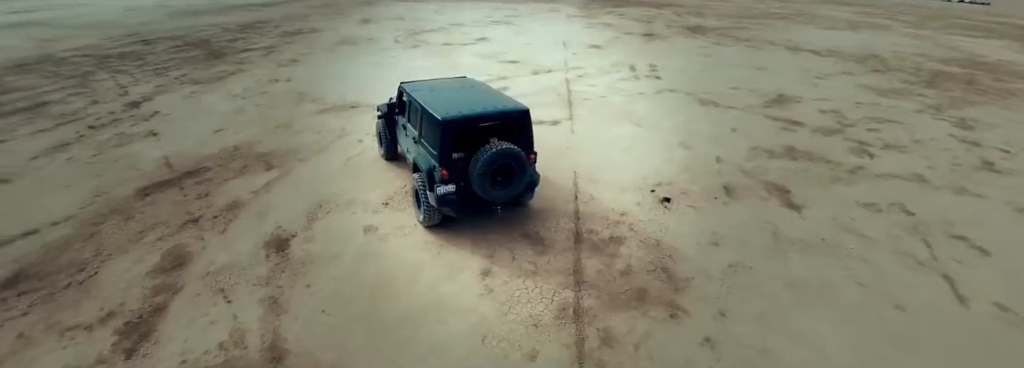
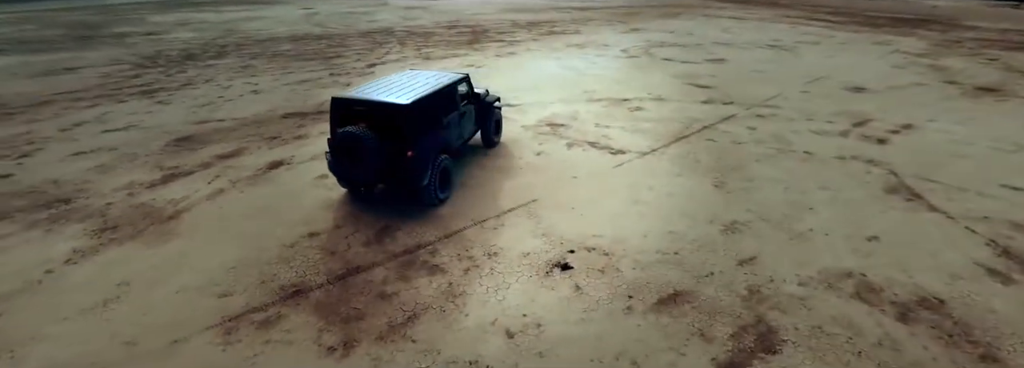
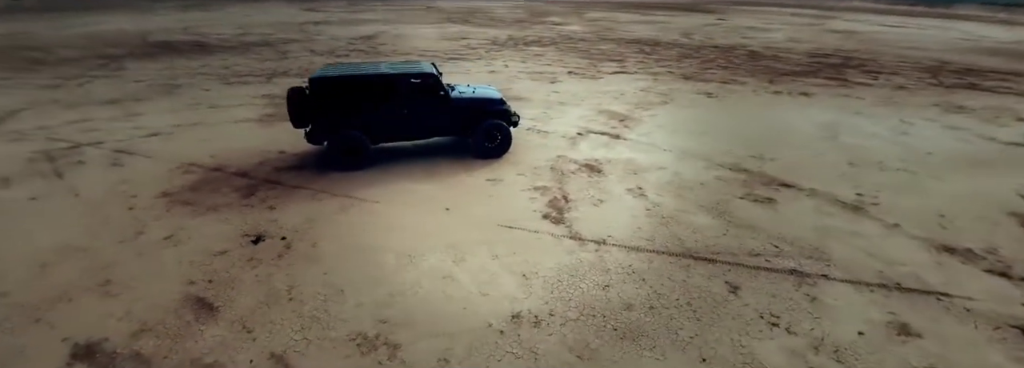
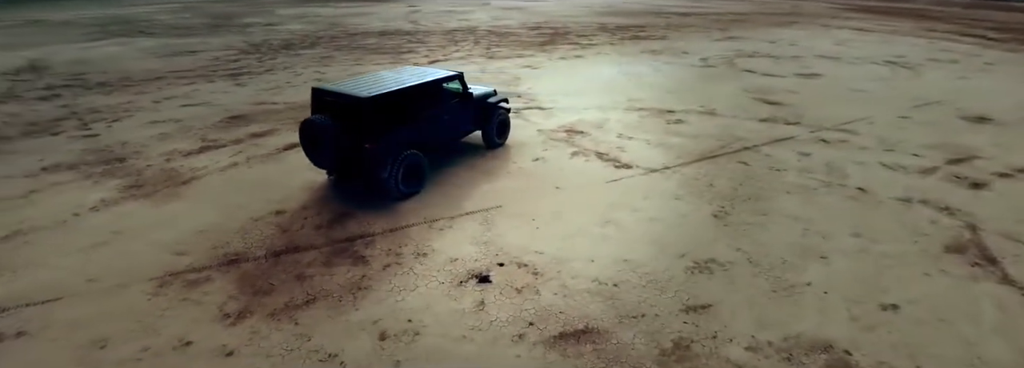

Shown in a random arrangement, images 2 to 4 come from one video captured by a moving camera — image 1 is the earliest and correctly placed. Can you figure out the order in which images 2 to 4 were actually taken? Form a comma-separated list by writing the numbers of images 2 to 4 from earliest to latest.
2, 4, 3
